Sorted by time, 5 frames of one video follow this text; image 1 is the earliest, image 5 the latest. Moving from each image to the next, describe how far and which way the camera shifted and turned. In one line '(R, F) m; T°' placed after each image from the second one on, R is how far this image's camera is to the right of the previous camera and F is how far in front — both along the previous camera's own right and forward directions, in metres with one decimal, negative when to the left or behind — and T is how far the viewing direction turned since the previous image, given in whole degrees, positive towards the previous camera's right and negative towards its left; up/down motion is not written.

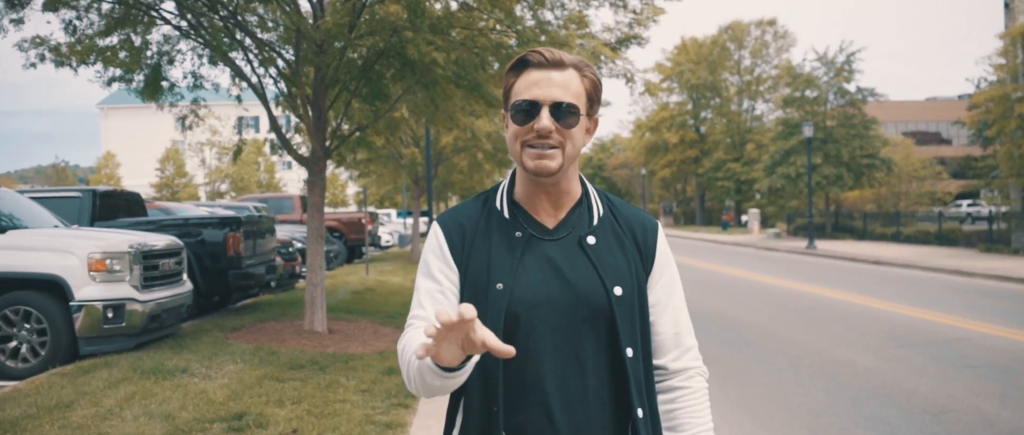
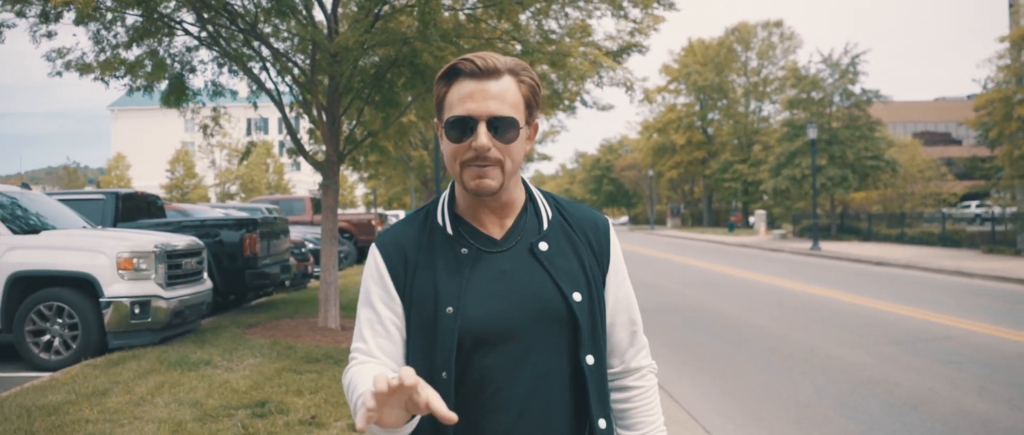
(0.0, -0.4) m; -1°
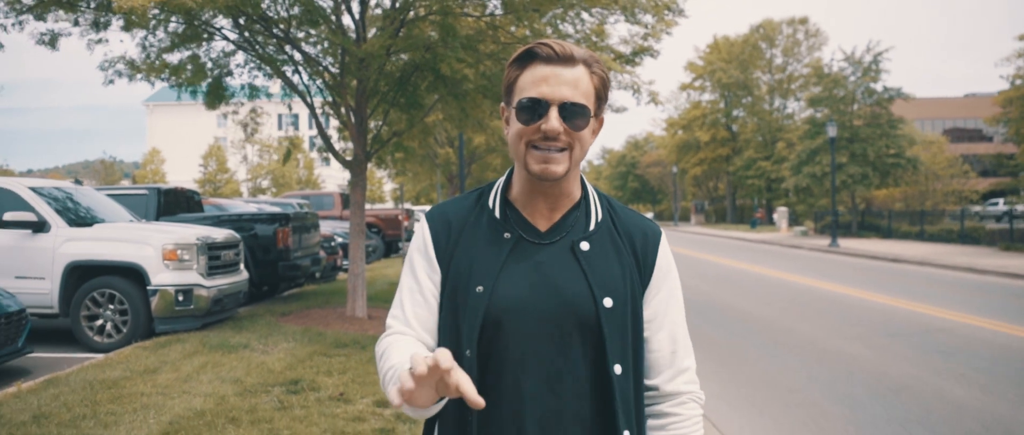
(+0.1, -0.5) m; -2°
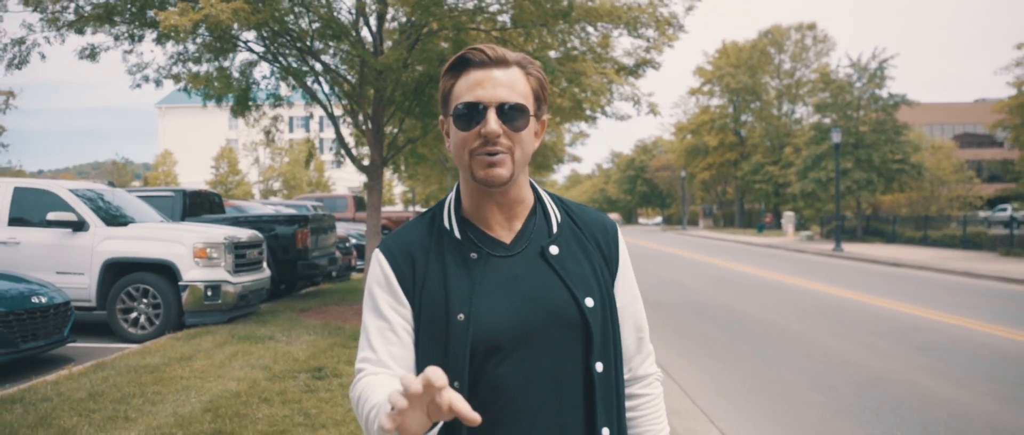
(0.0, -0.5) m; -1°
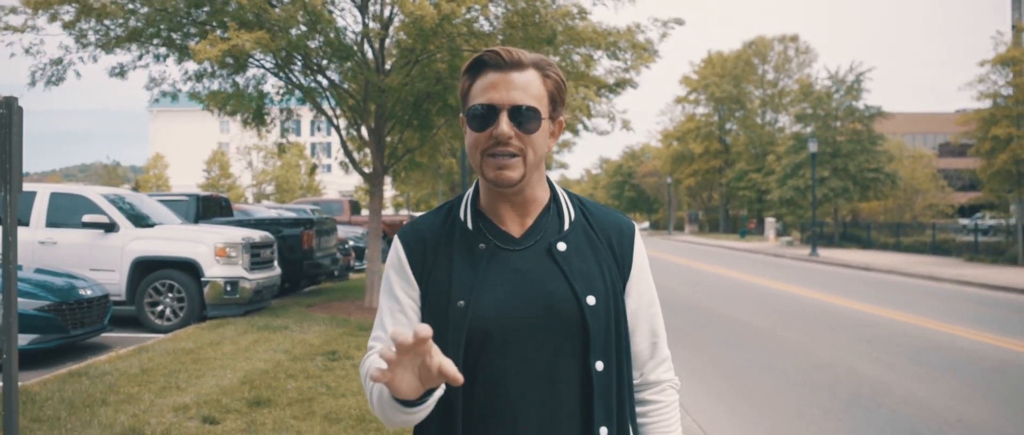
(0.0, -0.9) m; +1°
